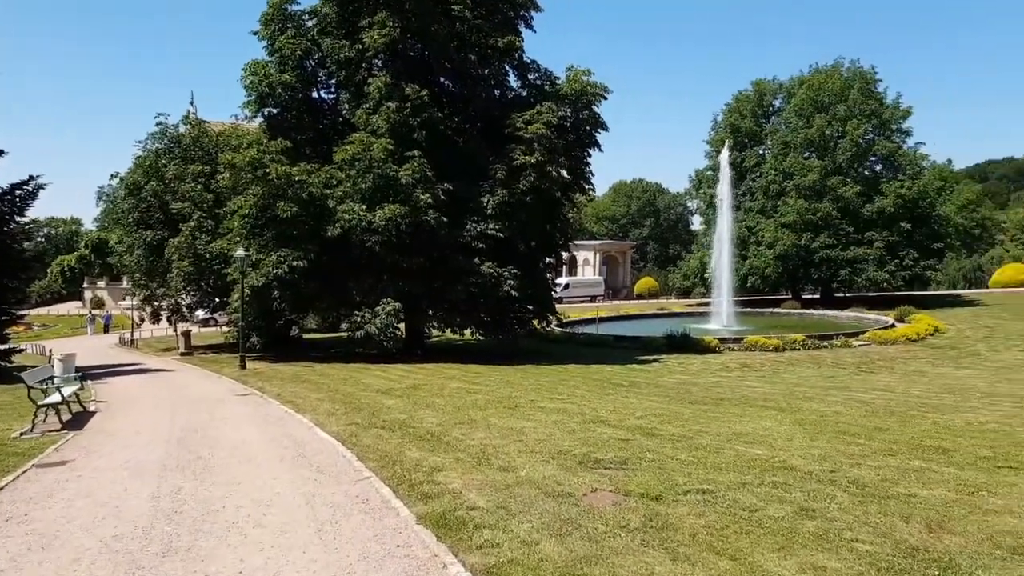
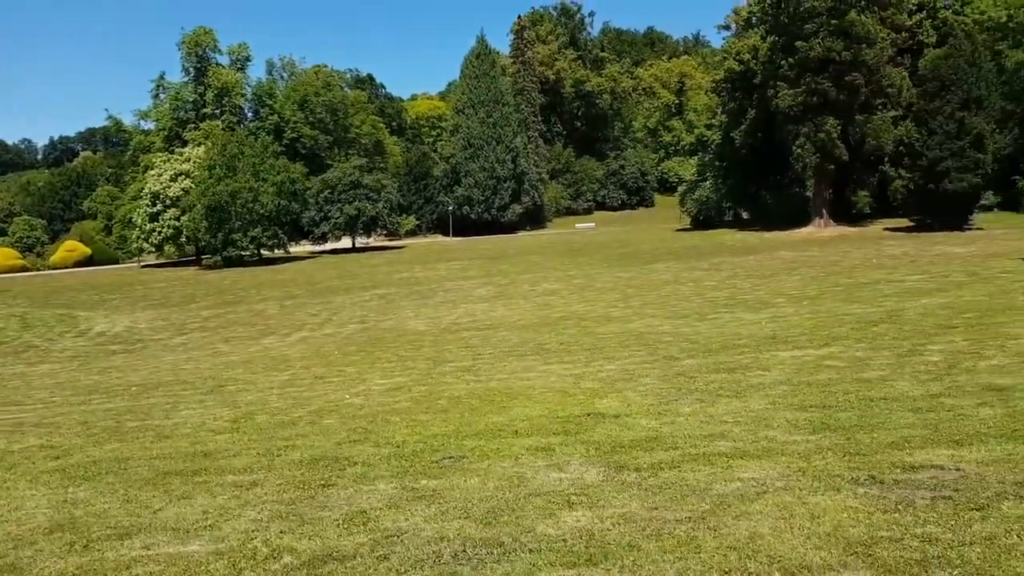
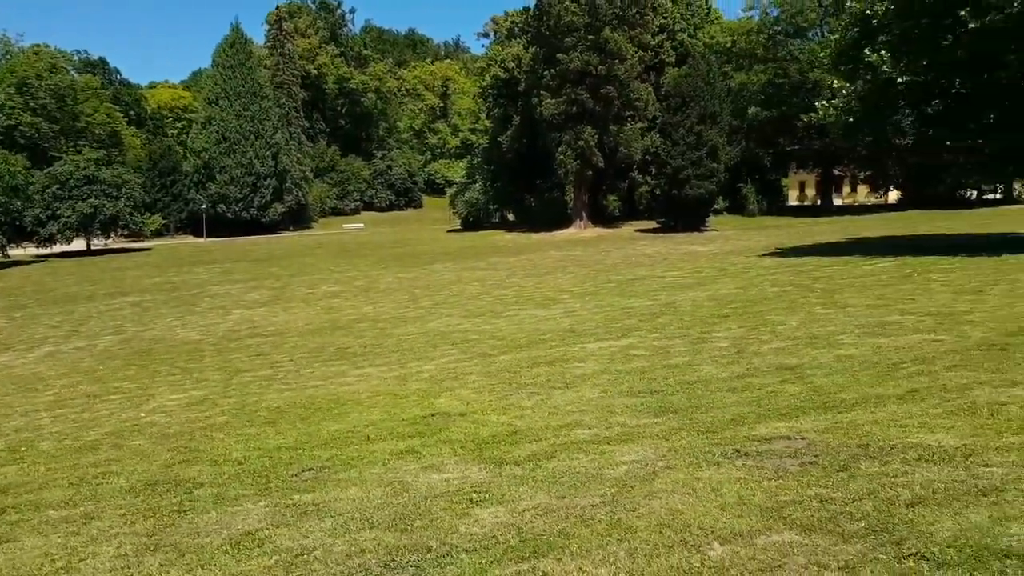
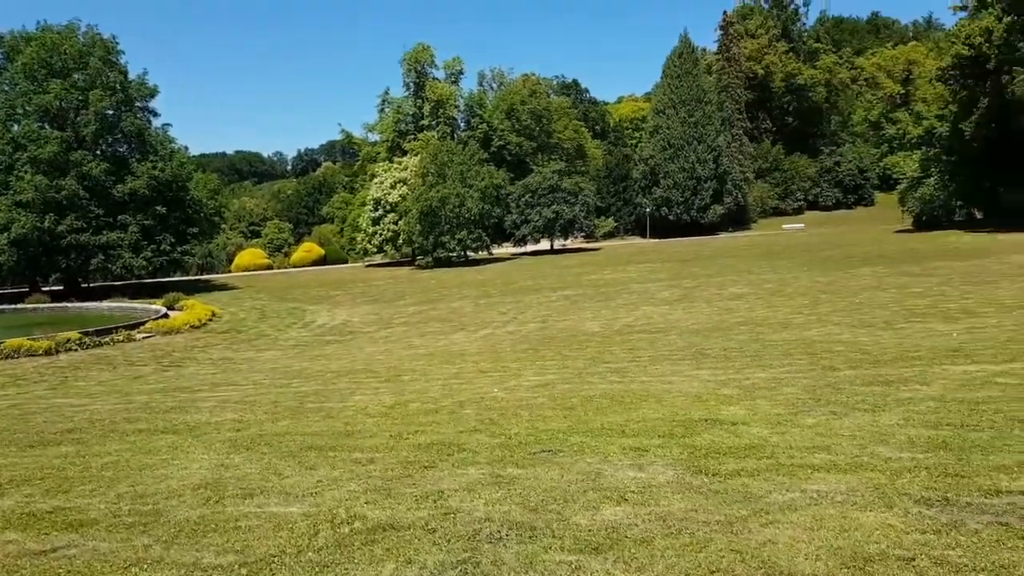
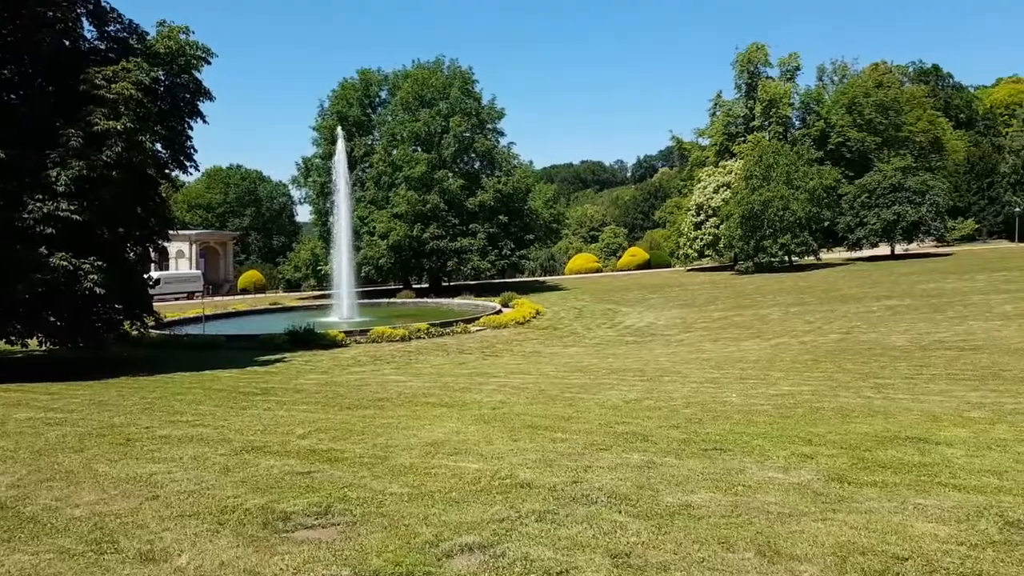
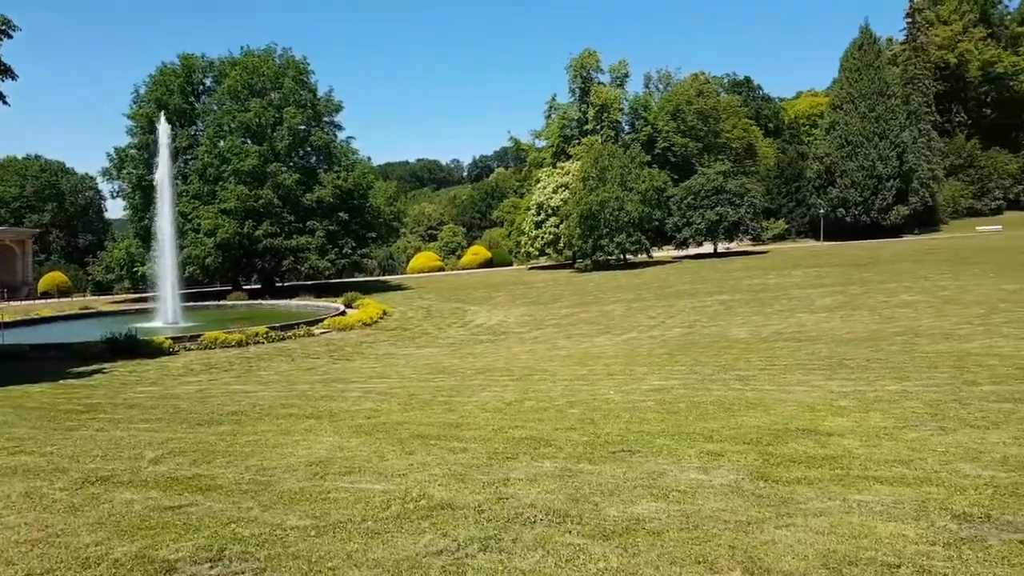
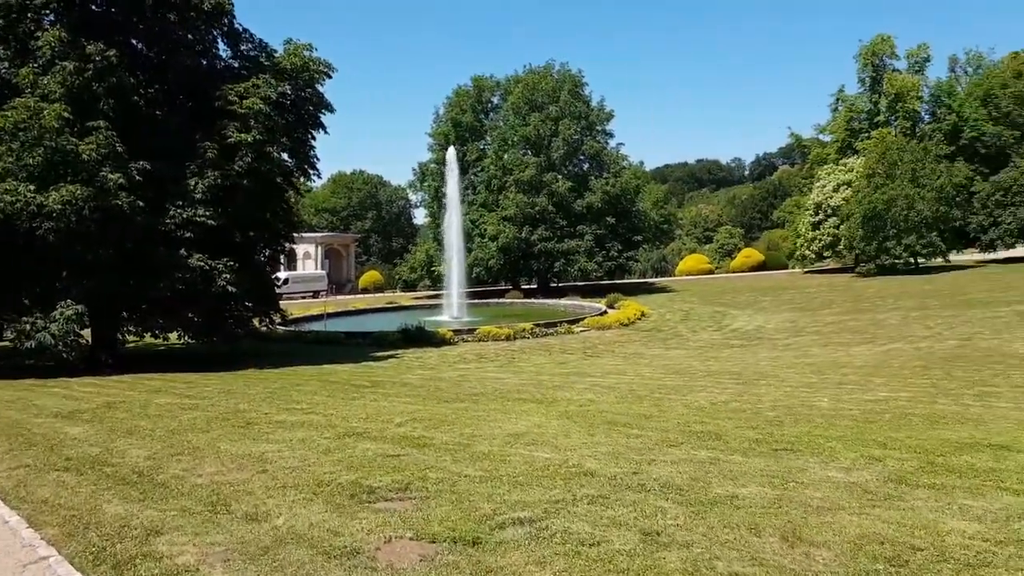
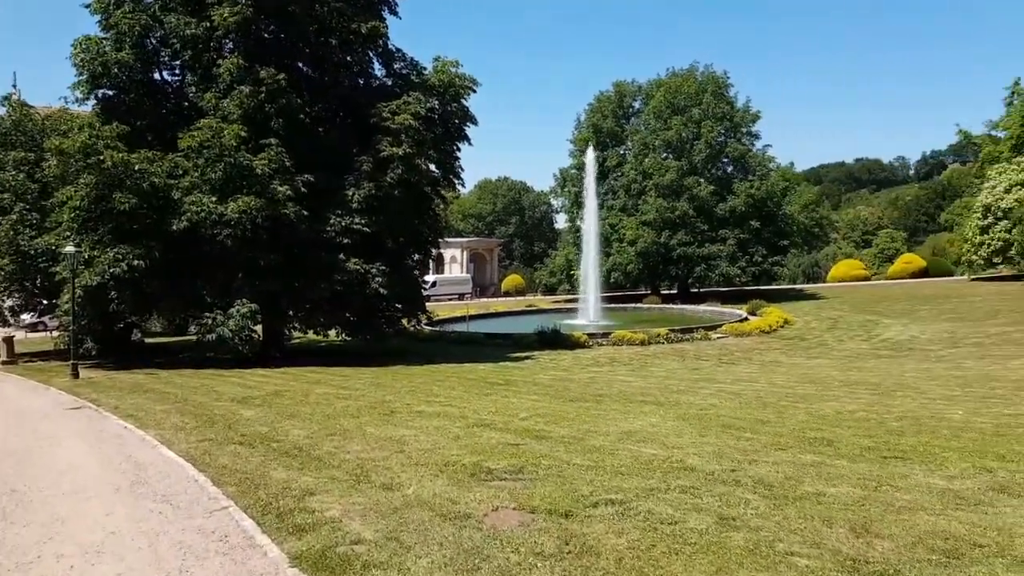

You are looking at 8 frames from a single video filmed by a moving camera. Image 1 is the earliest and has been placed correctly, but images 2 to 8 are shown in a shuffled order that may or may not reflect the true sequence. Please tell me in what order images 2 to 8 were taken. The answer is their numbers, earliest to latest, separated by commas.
8, 7, 5, 6, 4, 2, 3
